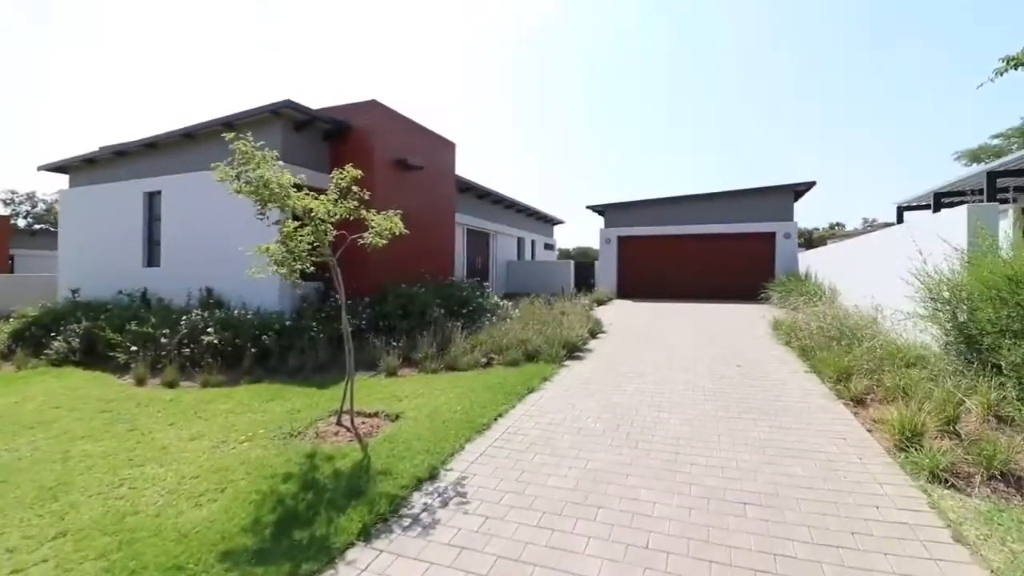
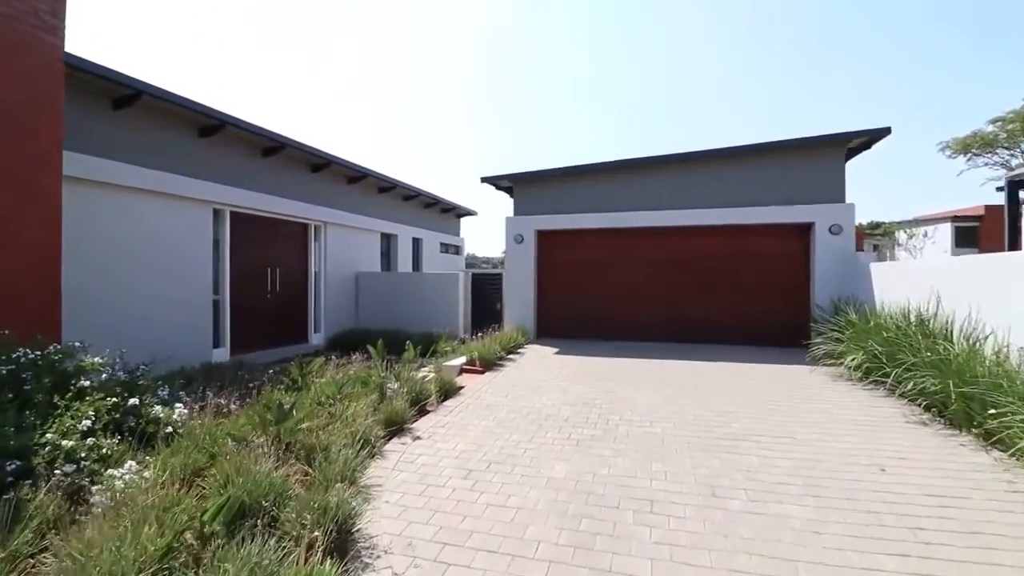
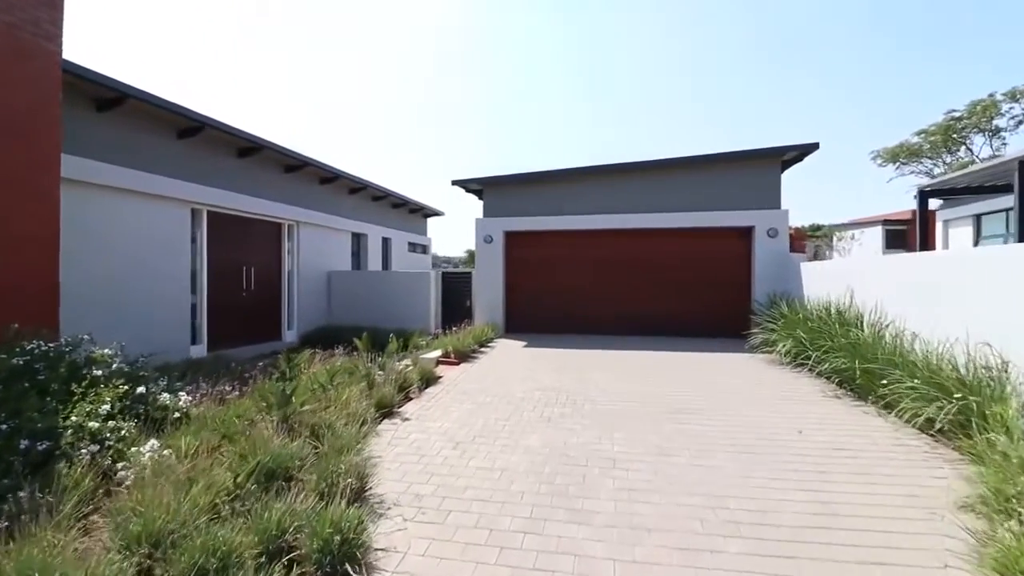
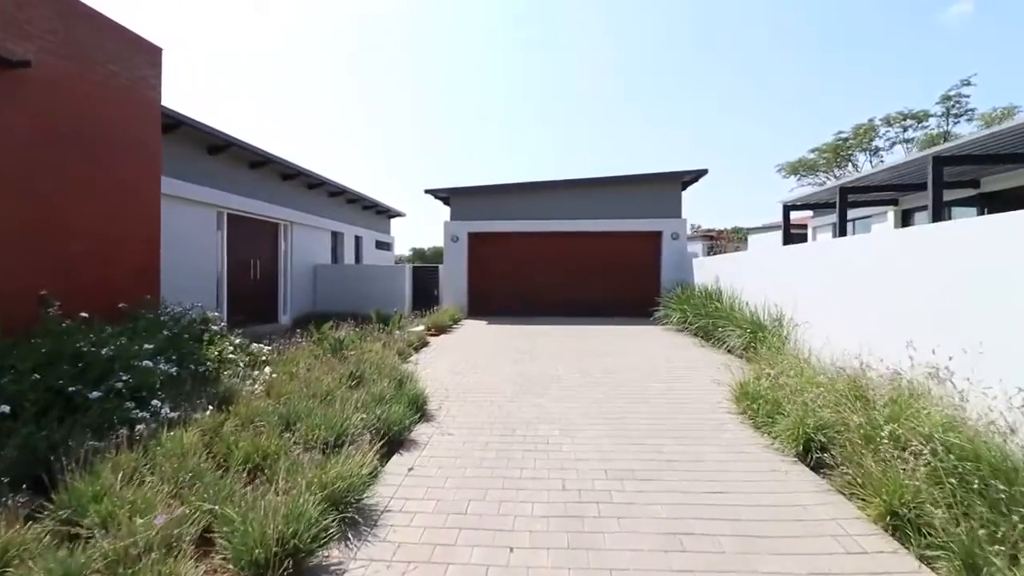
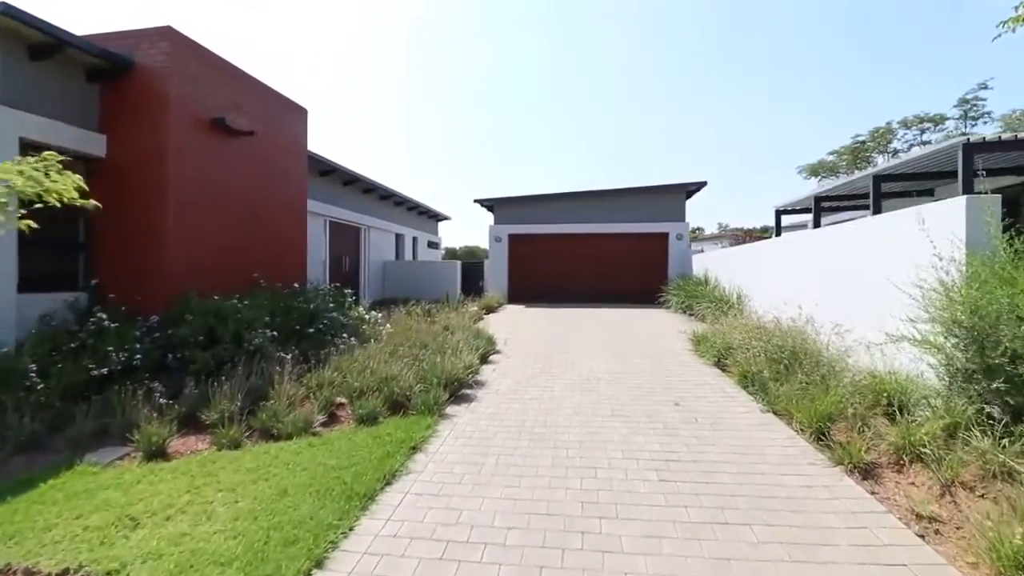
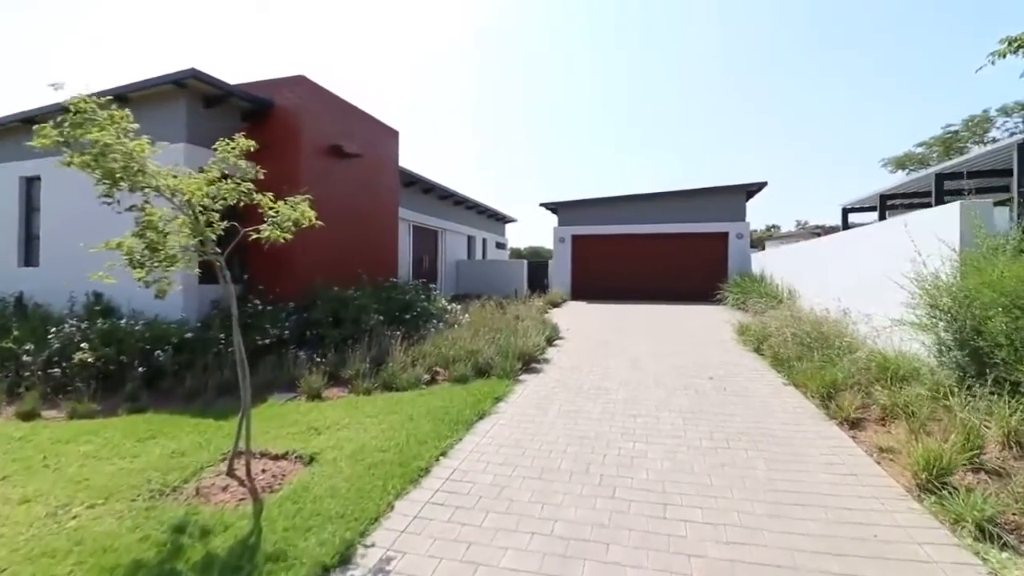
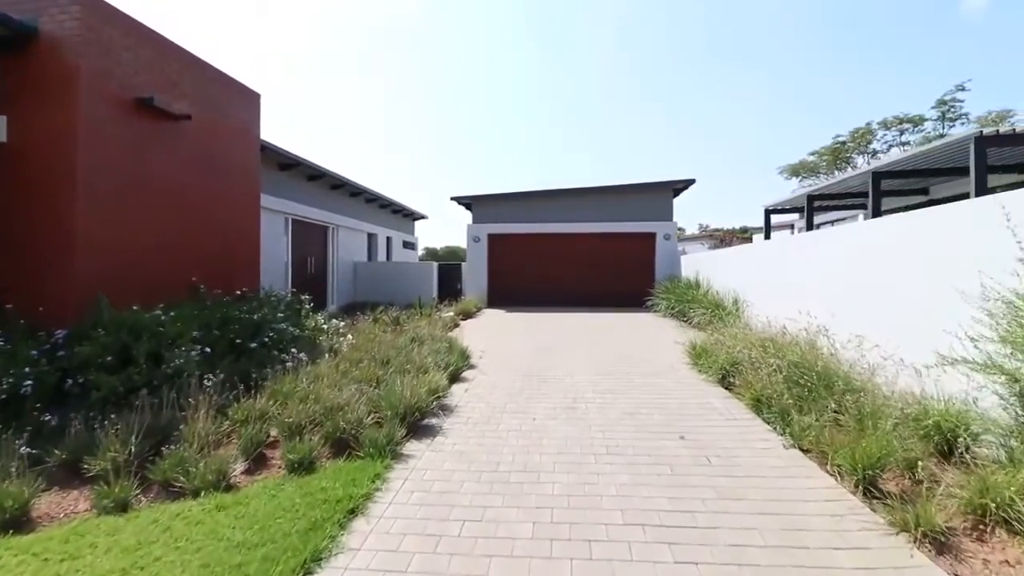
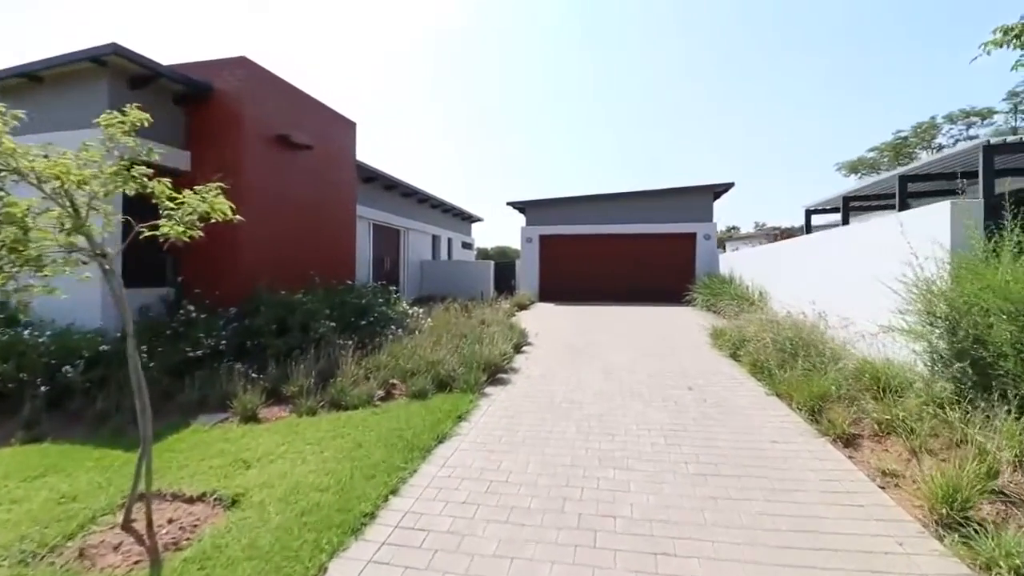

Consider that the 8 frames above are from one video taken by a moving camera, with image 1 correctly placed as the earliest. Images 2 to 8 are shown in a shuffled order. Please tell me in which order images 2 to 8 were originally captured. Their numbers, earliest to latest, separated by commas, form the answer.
6, 8, 5, 7, 4, 3, 2
